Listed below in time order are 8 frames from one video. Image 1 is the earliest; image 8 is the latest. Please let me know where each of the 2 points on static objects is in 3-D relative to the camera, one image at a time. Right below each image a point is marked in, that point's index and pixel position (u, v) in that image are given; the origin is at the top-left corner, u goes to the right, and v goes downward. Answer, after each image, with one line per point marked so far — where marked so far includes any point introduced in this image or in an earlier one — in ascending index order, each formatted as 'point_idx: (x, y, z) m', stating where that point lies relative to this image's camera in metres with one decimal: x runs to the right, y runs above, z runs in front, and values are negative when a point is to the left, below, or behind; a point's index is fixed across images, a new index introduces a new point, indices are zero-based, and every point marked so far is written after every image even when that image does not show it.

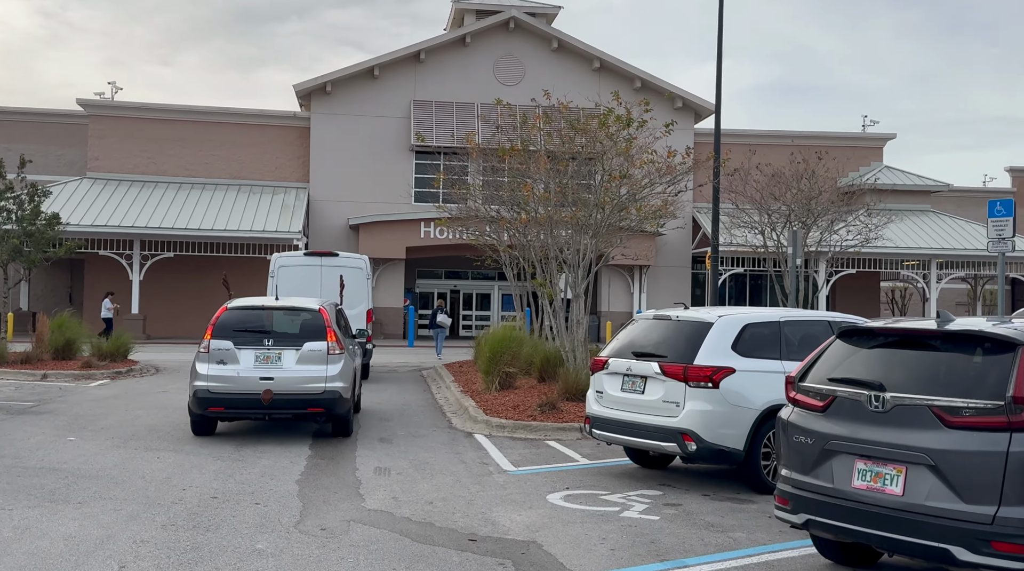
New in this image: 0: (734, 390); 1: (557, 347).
0: (+1.9, -0.9, +8.0) m
1: (+0.7, -1.0, +14.6) m
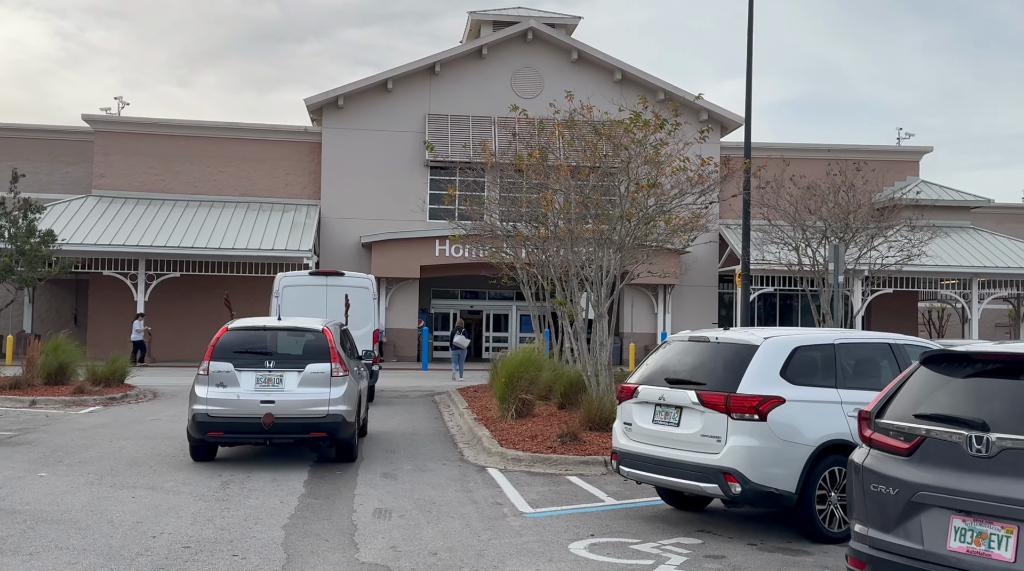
0: (+2.1, -1.0, +7.0) m
1: (+1.0, -1.3, +13.5) m
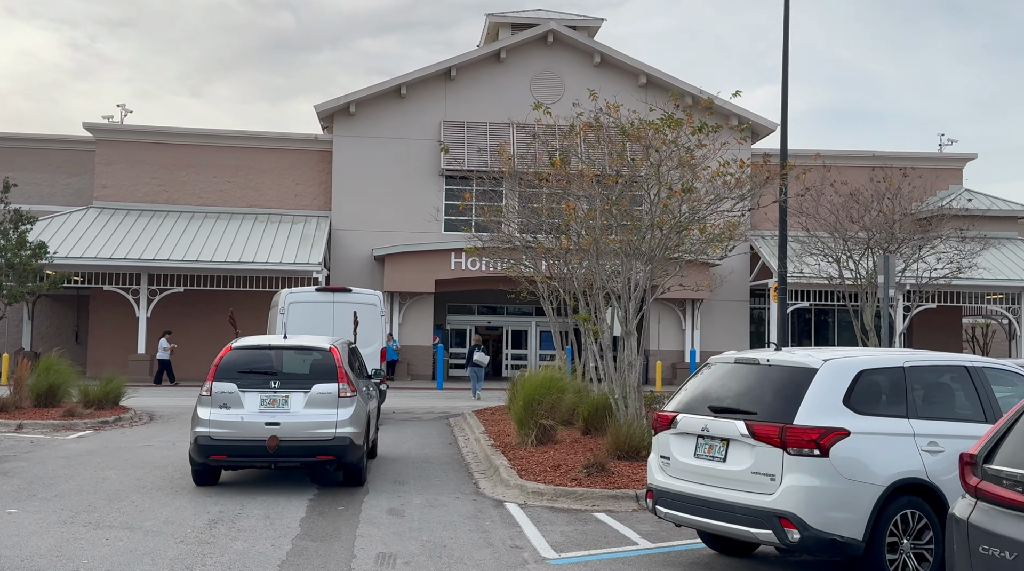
0: (+2.2, -1.1, +6.0) m
1: (+1.3, -1.5, +12.6) m
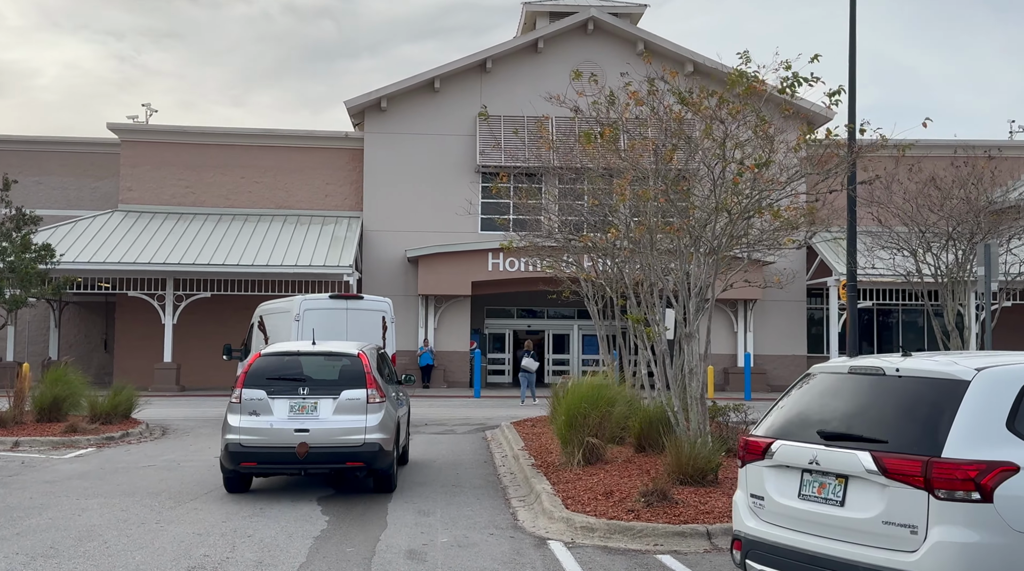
0: (+2.4, -1.1, +4.4) m
1: (+1.8, -1.5, +11.0) m
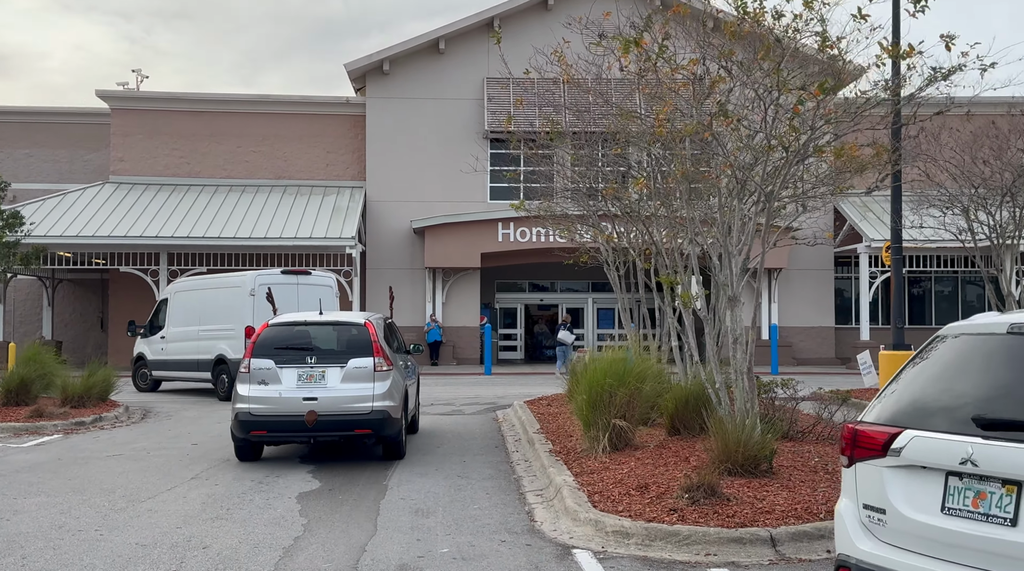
0: (+2.5, -0.8, +2.9) m
1: (+1.9, -1.0, +9.5) m
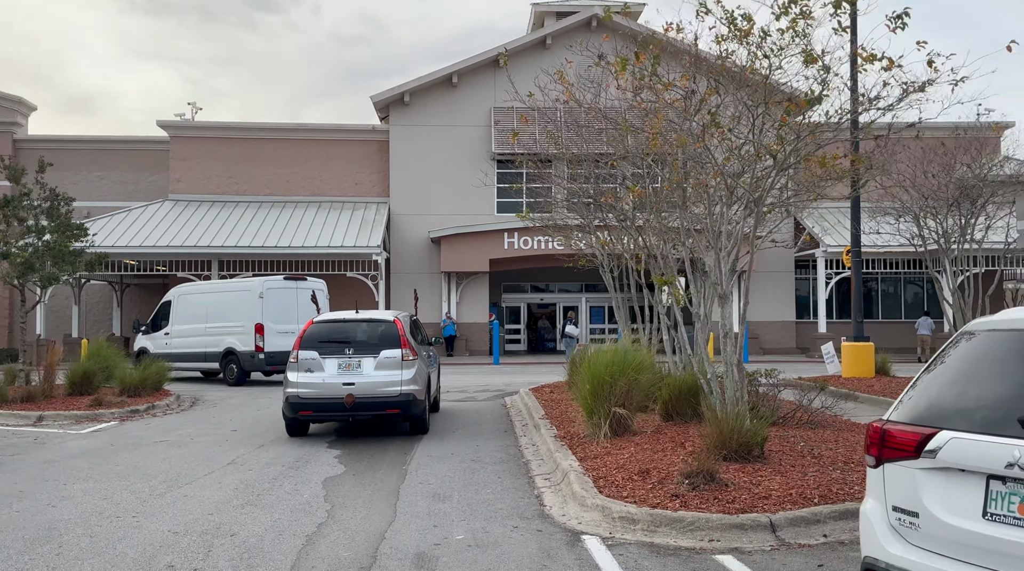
0: (+2.5, -0.8, +3.2) m
1: (+2.0, -1.0, +9.8) m
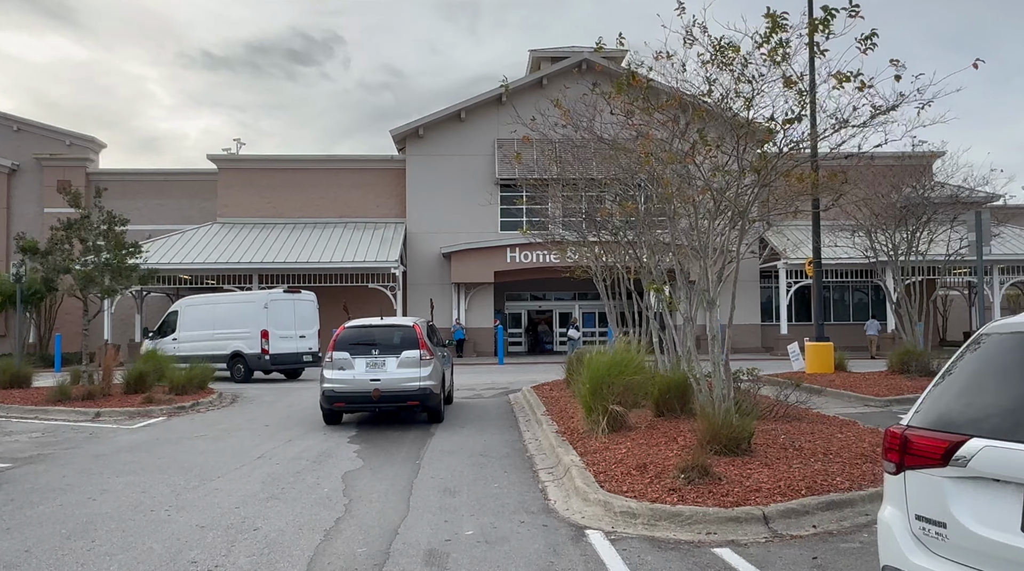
0: (+2.6, -0.8, +3.5) m
1: (+2.1, -1.0, +10.2) m
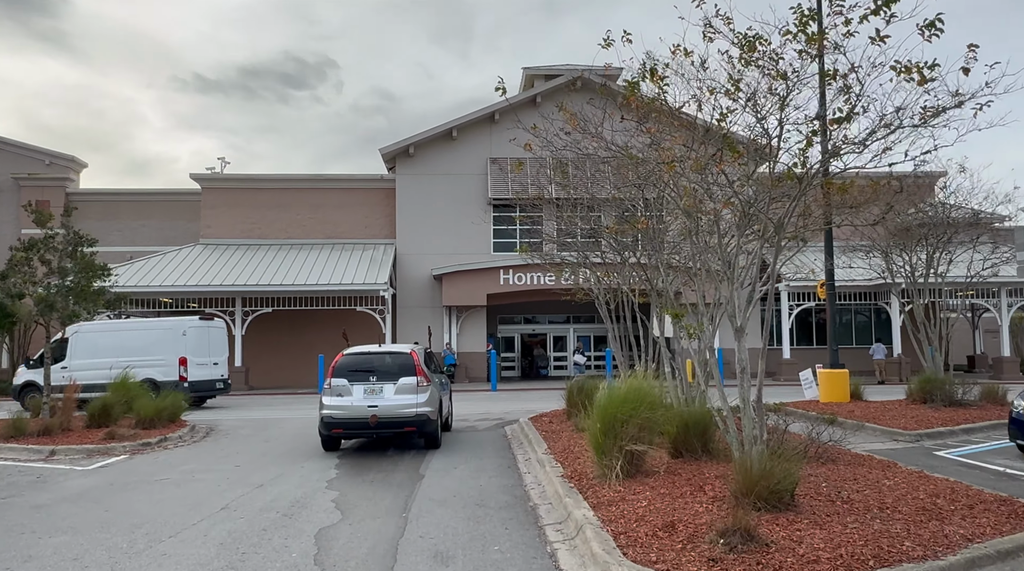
0: (+2.6, -0.9, +2.3) m
1: (+2.1, -1.3, +8.9) m
